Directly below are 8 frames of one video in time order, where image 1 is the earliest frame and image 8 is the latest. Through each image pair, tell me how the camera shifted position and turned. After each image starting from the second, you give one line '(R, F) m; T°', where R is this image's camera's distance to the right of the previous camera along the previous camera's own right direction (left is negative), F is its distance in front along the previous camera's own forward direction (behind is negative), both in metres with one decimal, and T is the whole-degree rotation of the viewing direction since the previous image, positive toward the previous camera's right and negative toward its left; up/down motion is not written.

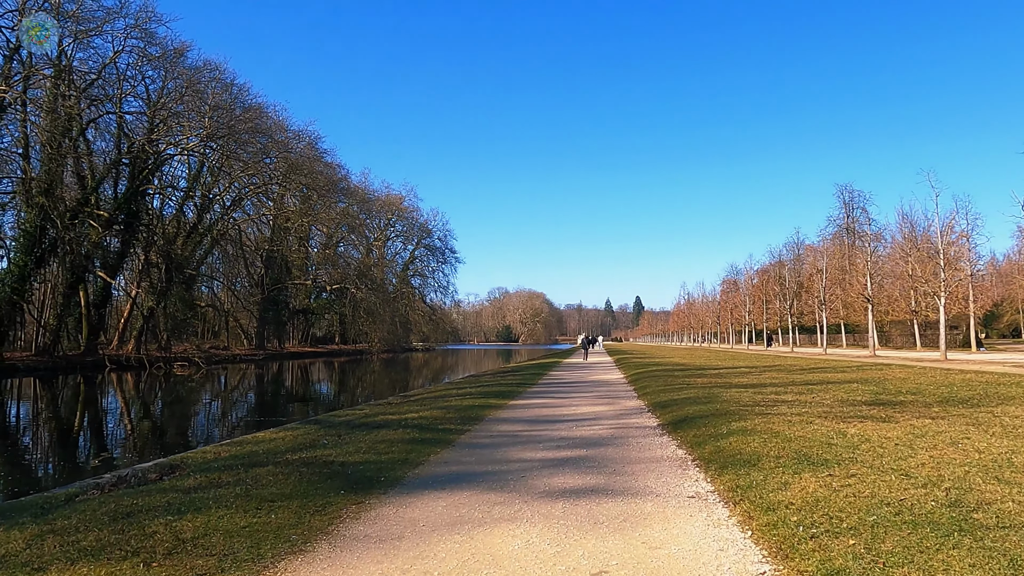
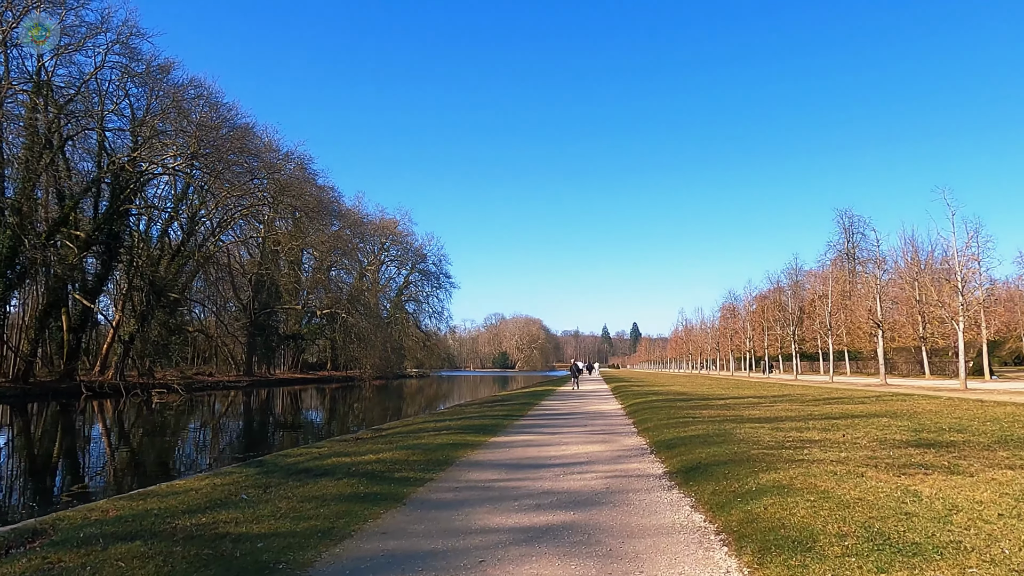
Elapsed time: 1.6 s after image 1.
(+0.3, +1.4) m; 0°
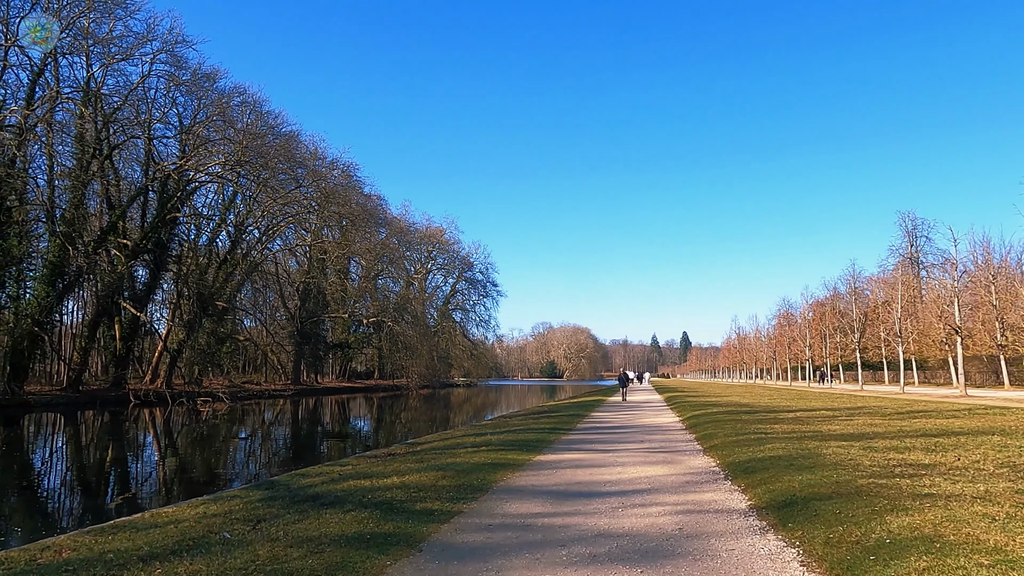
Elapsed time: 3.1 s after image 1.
(0.0, +1.2) m; -4°
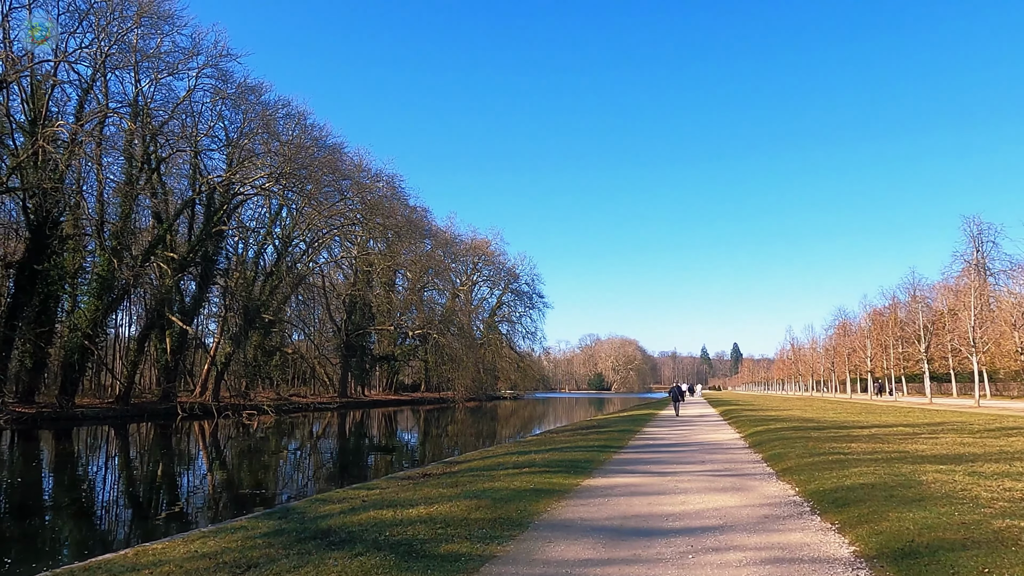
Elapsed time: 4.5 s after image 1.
(0.0, +0.9) m; -4°
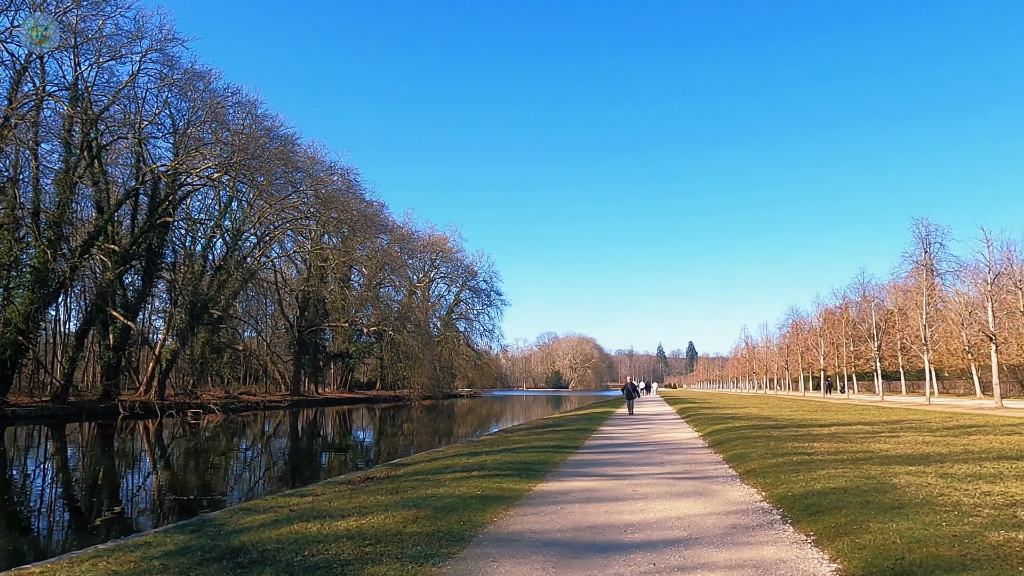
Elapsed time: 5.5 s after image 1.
(+0.2, +0.8) m; +4°
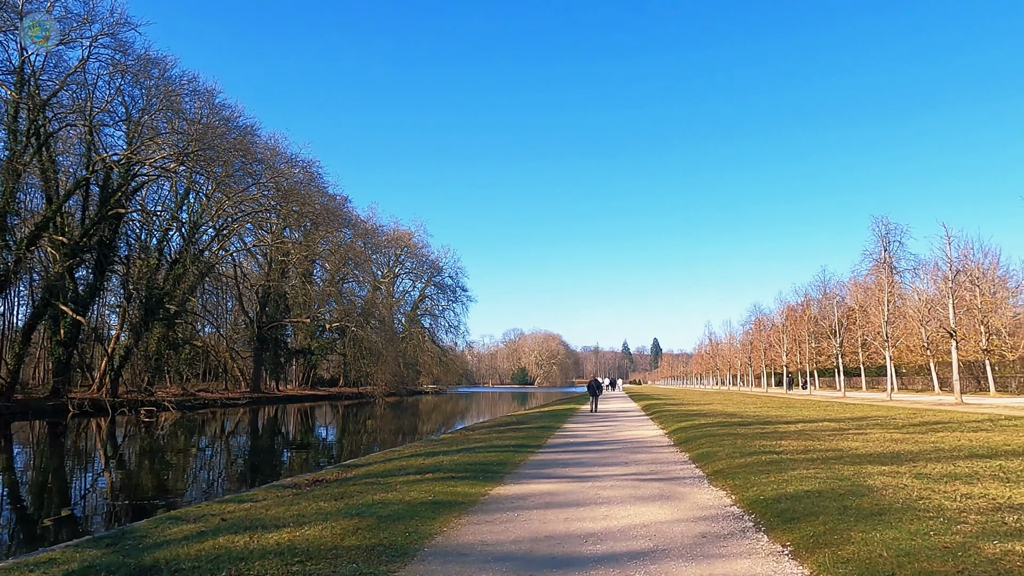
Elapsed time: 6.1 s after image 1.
(+0.1, +0.6) m; +3°
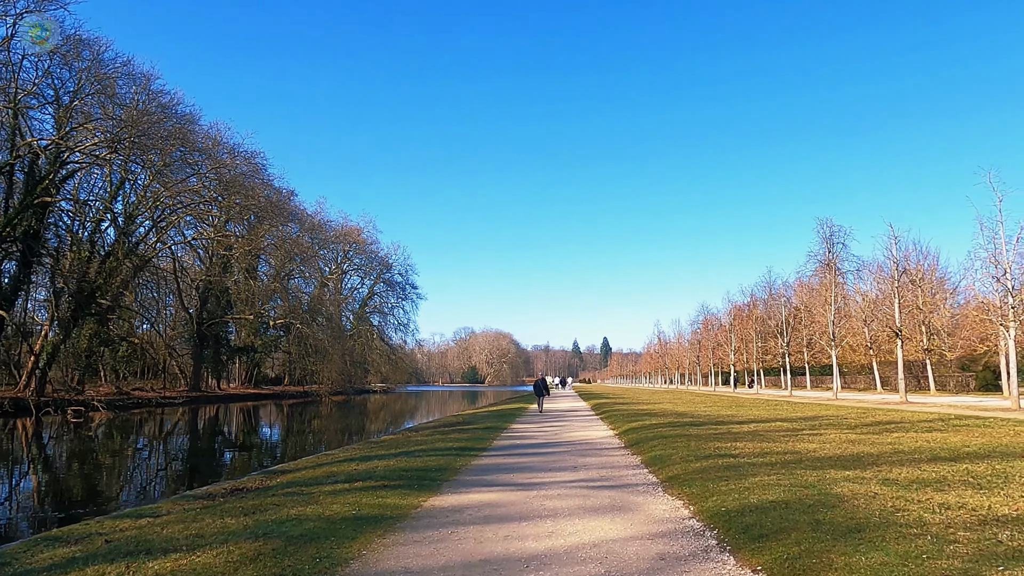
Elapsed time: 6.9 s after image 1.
(+0.2, +0.8) m; +4°
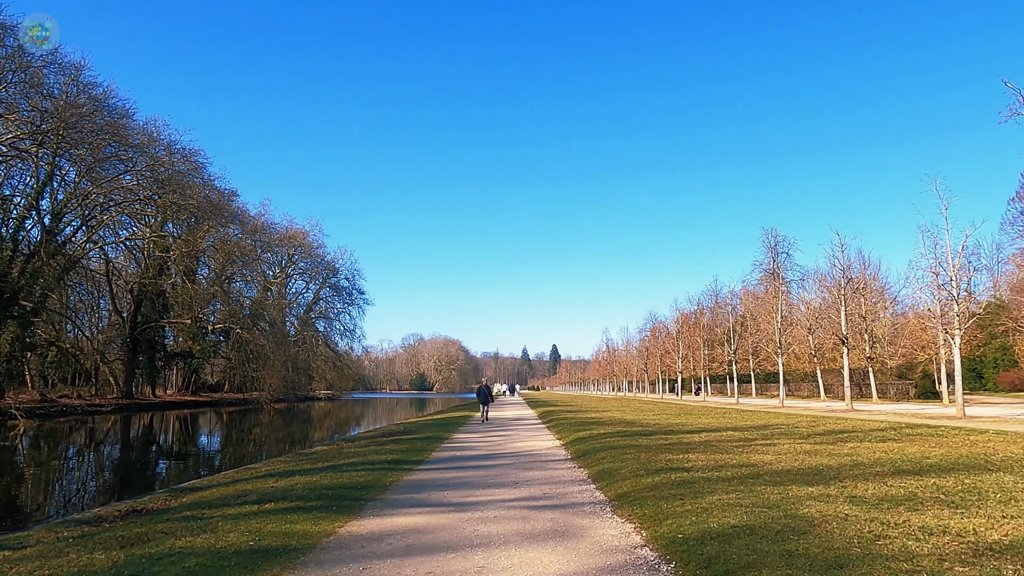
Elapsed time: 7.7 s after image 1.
(+0.2, +0.8) m; +4°
